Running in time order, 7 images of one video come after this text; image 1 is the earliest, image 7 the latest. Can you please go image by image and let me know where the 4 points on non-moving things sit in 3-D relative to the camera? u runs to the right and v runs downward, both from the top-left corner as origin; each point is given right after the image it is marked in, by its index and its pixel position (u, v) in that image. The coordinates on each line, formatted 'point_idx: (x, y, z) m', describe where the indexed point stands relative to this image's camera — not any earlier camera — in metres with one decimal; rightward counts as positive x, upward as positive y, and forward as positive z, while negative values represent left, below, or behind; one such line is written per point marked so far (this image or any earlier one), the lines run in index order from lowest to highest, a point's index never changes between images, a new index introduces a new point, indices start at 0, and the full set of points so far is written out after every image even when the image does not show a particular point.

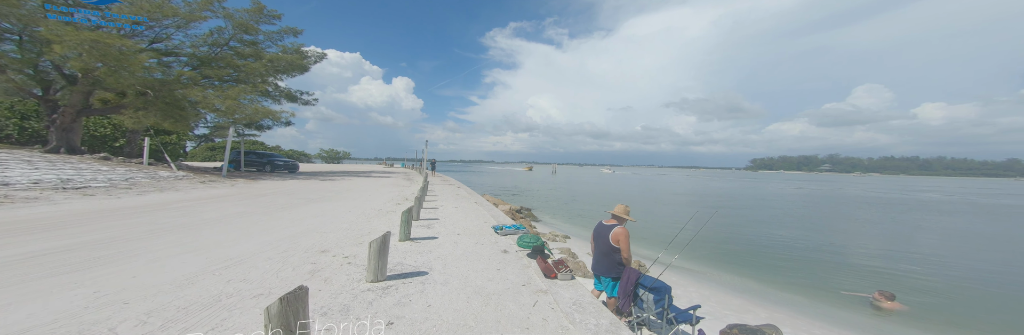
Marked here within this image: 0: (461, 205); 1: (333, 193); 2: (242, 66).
0: (-2.0, -1.6, +11.9) m
1: (-7.1, -1.0, +11.6) m
2: (-17.8, +6.6, +19.2) m
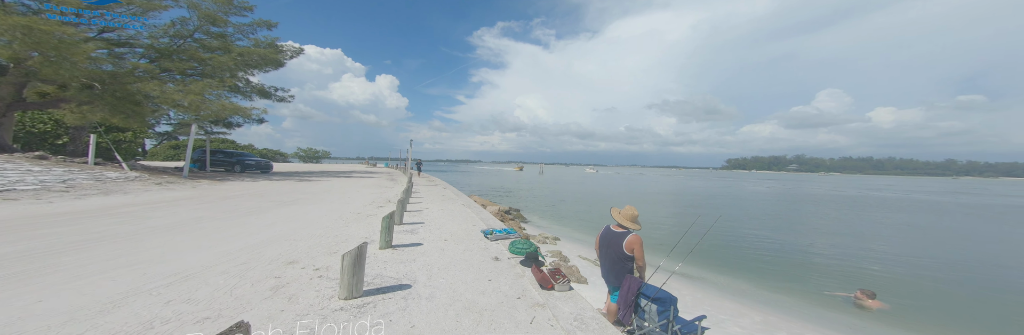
0: (-2.4, -1.6, +11.3) m
1: (-7.5, -1.0, +10.8) m
2: (-18.5, +6.6, +17.9) m
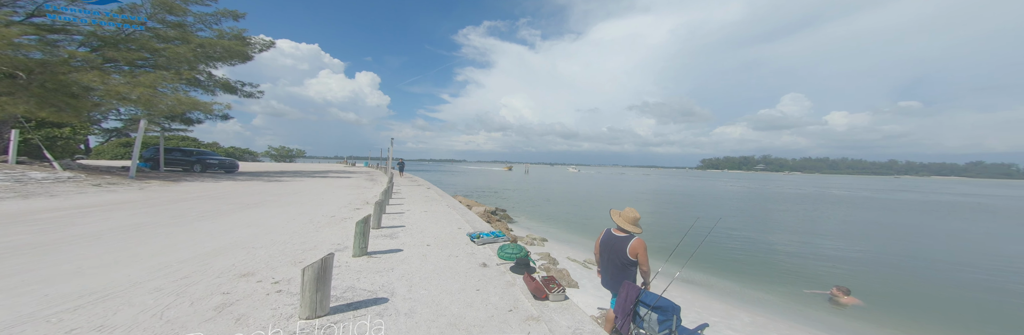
0: (-2.9, -1.5, +10.7) m
1: (-7.9, -1.0, +9.9) m
2: (-19.3, +6.6, +16.4) m
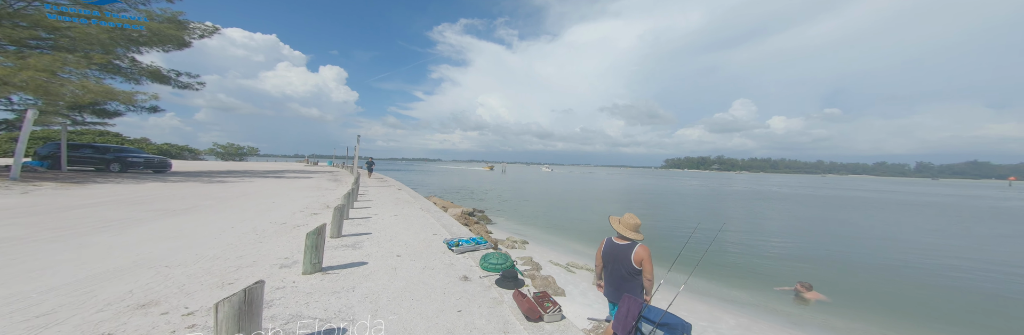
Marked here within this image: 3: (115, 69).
0: (-3.6, -1.5, +9.7) m
1: (-8.5, -1.0, +8.4) m
2: (-20.4, +6.6, +13.9) m
3: (-21.5, +5.5, +16.4) m
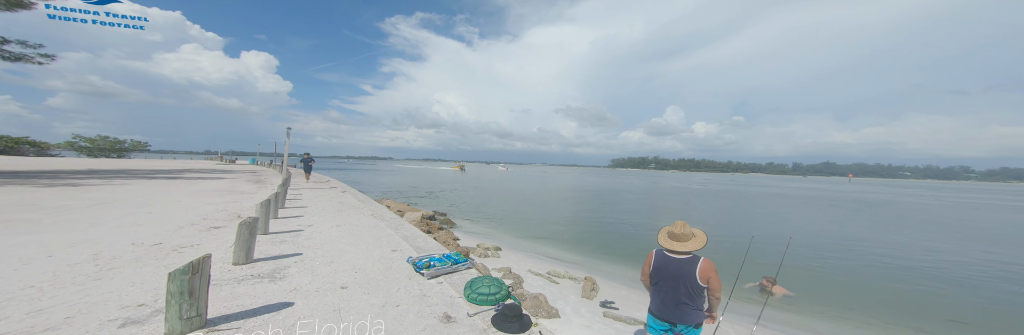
0: (-4.2, -1.4, +7.6) m
1: (-8.9, -0.9, +5.6) m
2: (-21.5, +6.7, +9.2) m
3: (-23.0, +5.5, +11.5) m
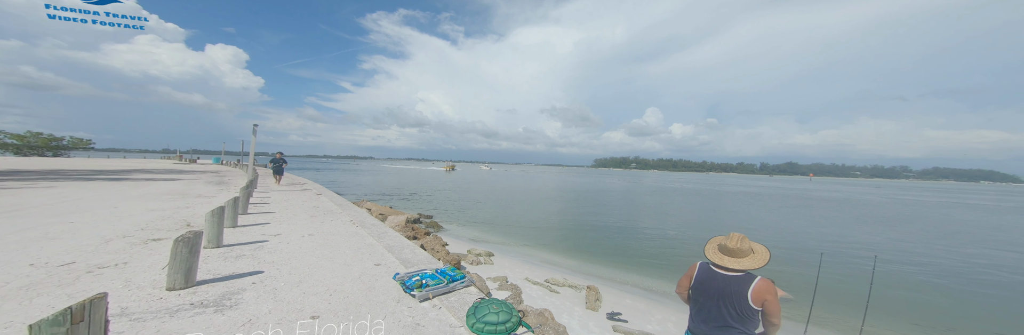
0: (-4.3, -1.4, +6.7) m
1: (-8.8, -0.9, +4.4) m
2: (-21.6, +6.7, +7.3) m
3: (-23.2, +5.5, +9.5) m
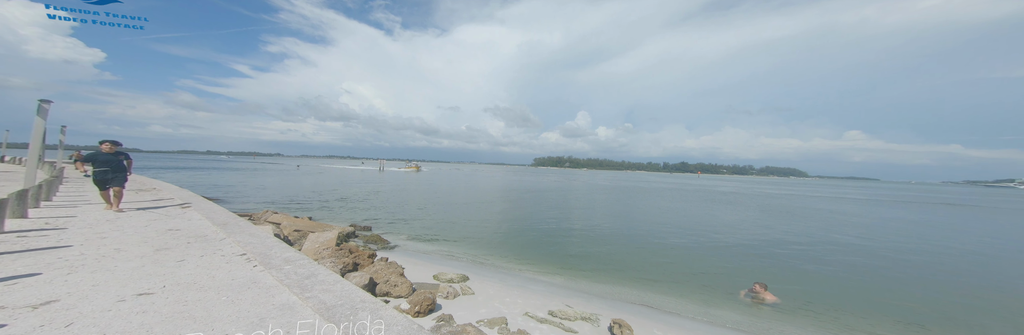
0: (-3.9, -1.3, +3.5) m
1: (-7.8, -0.8, +0.3) m
2: (-21.0, +6.6, +0.2) m
3: (-23.1, +5.4, +2.0) m
